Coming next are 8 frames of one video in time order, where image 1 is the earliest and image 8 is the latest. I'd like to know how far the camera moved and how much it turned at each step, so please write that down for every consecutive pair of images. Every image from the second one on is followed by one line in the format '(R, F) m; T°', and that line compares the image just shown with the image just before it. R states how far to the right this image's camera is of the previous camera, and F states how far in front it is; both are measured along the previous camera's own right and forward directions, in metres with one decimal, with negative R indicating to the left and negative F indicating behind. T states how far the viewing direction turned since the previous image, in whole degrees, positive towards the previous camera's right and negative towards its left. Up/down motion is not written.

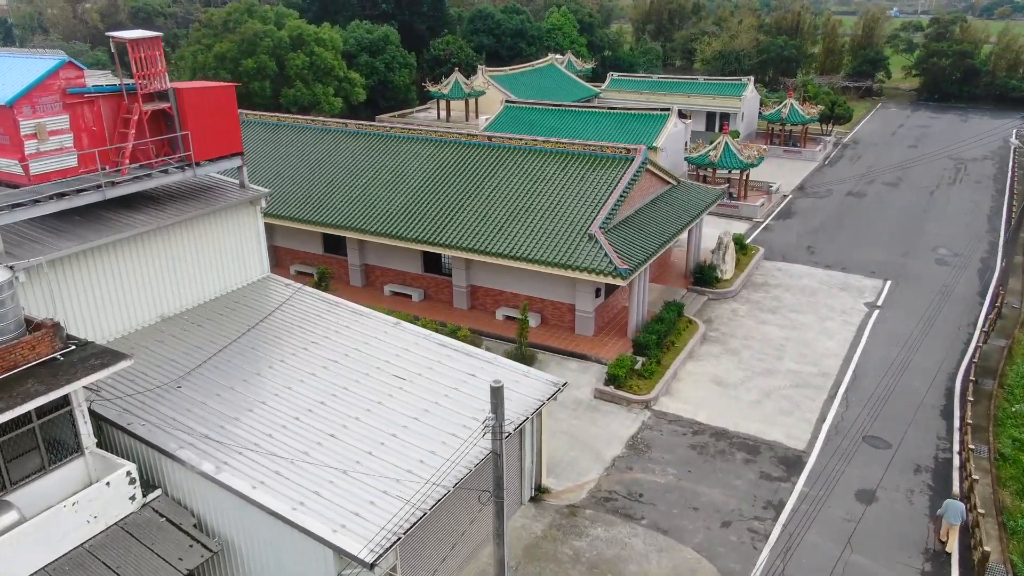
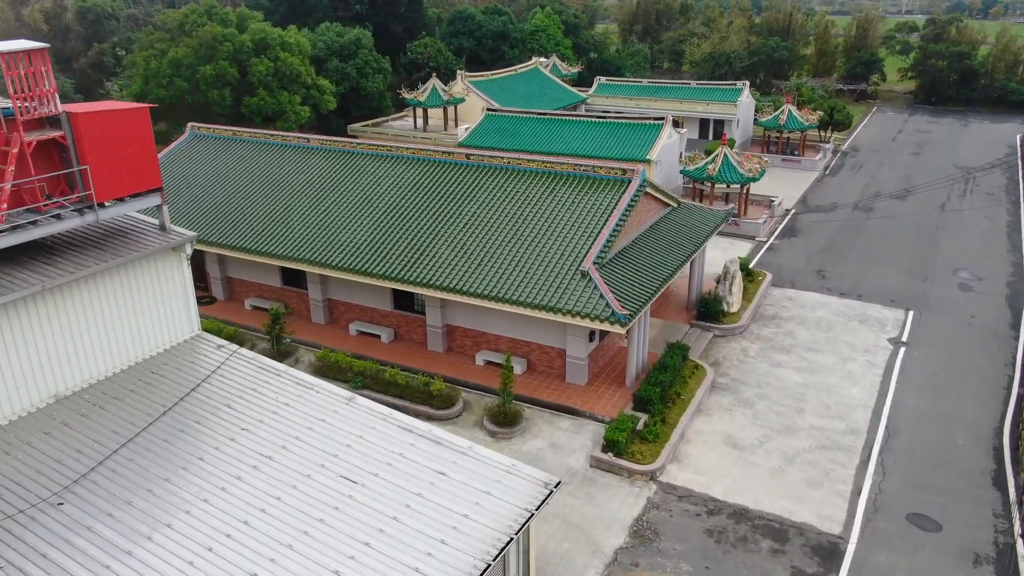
(+0.1, +2.3) m; +1°
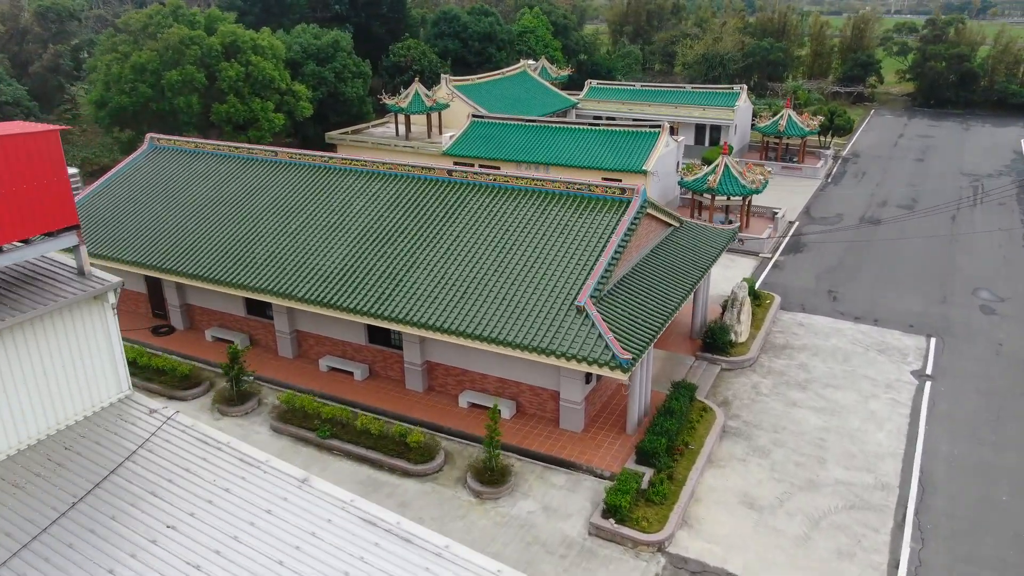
(0.0, +1.7) m; +1°
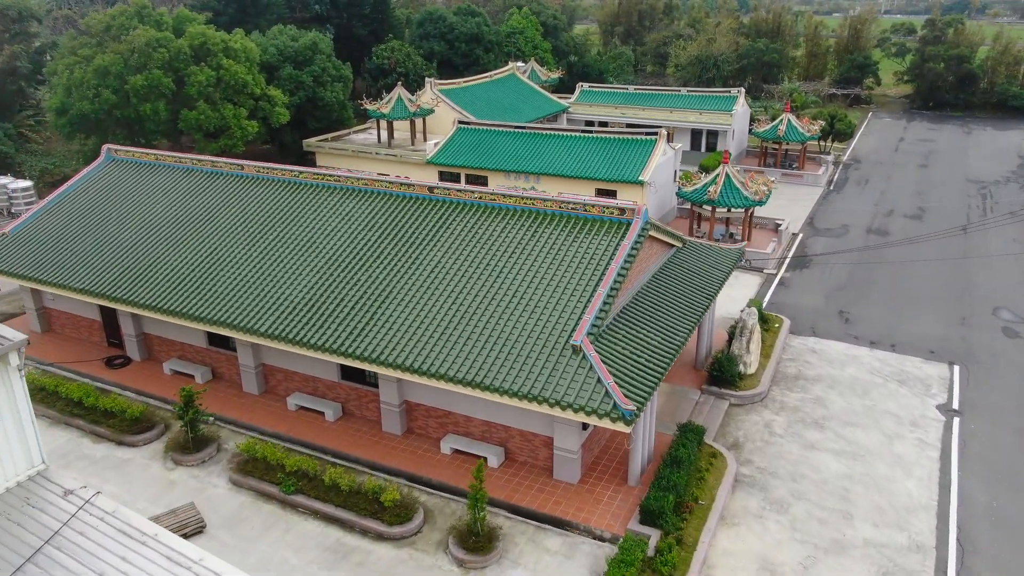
(0.0, +1.5) m; +1°
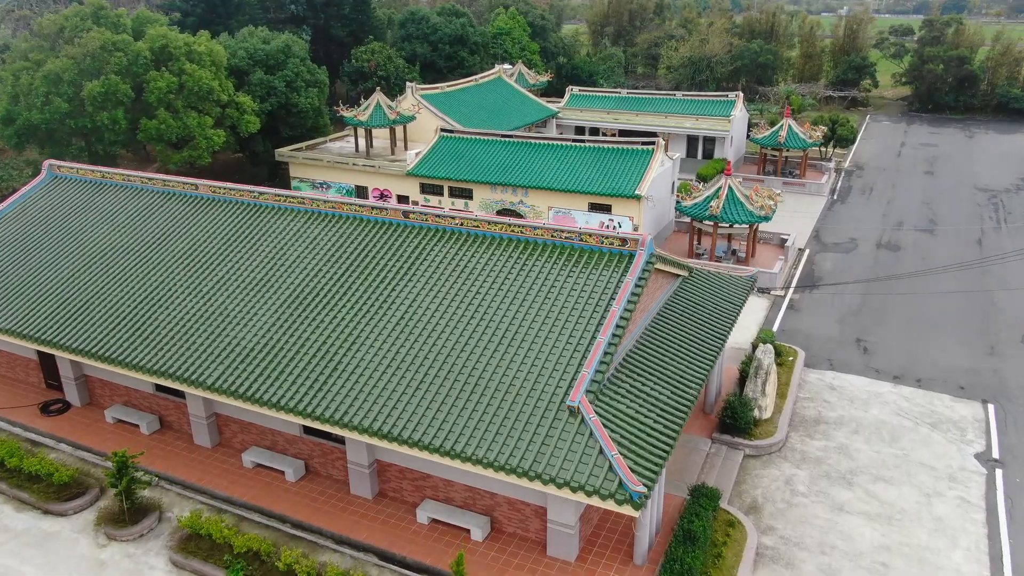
(0.0, +1.8) m; +1°
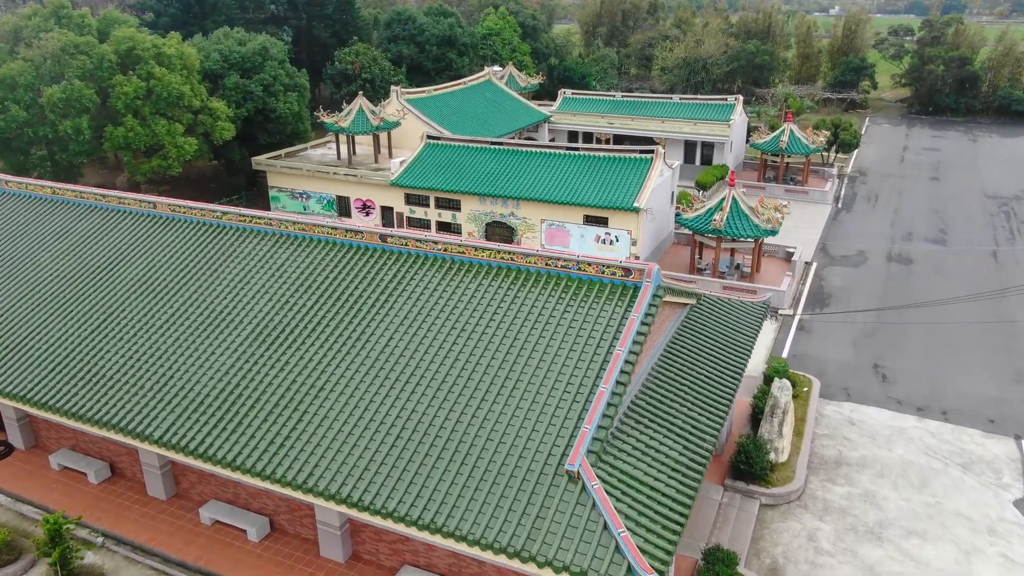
(0.0, +1.4) m; +1°
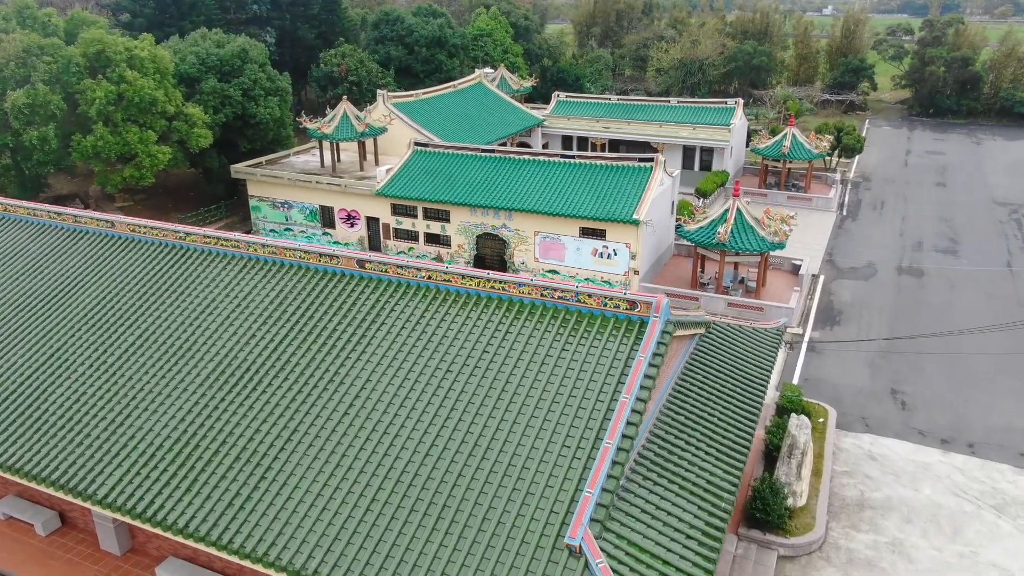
(0.0, +1.2) m; 0°
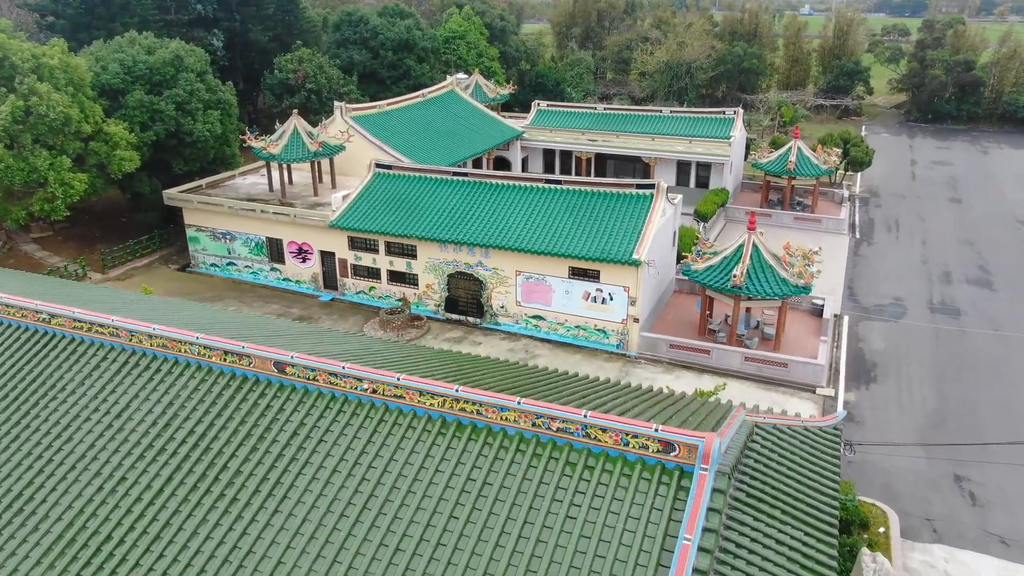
(0.0, +3.1) m; +2°
